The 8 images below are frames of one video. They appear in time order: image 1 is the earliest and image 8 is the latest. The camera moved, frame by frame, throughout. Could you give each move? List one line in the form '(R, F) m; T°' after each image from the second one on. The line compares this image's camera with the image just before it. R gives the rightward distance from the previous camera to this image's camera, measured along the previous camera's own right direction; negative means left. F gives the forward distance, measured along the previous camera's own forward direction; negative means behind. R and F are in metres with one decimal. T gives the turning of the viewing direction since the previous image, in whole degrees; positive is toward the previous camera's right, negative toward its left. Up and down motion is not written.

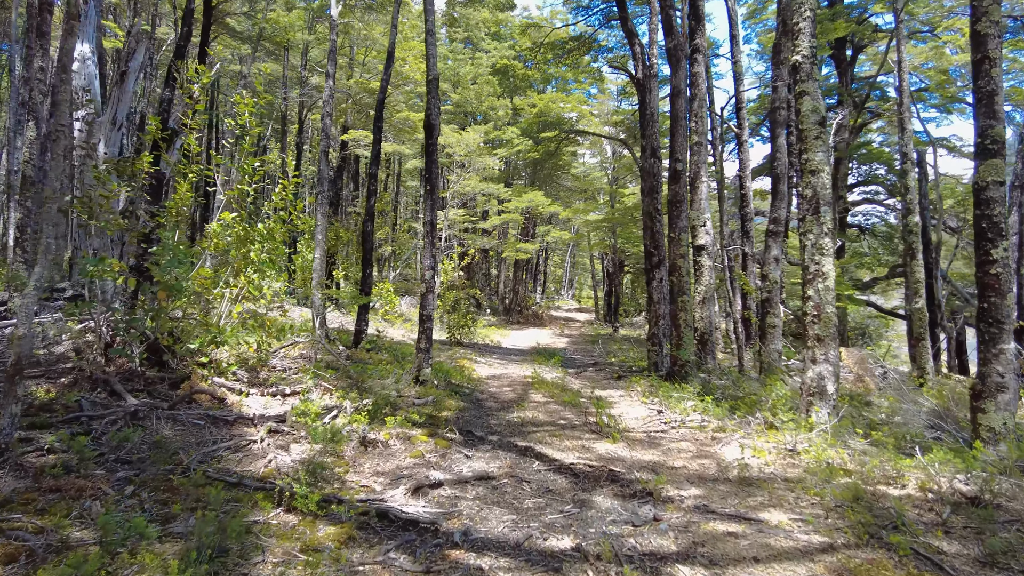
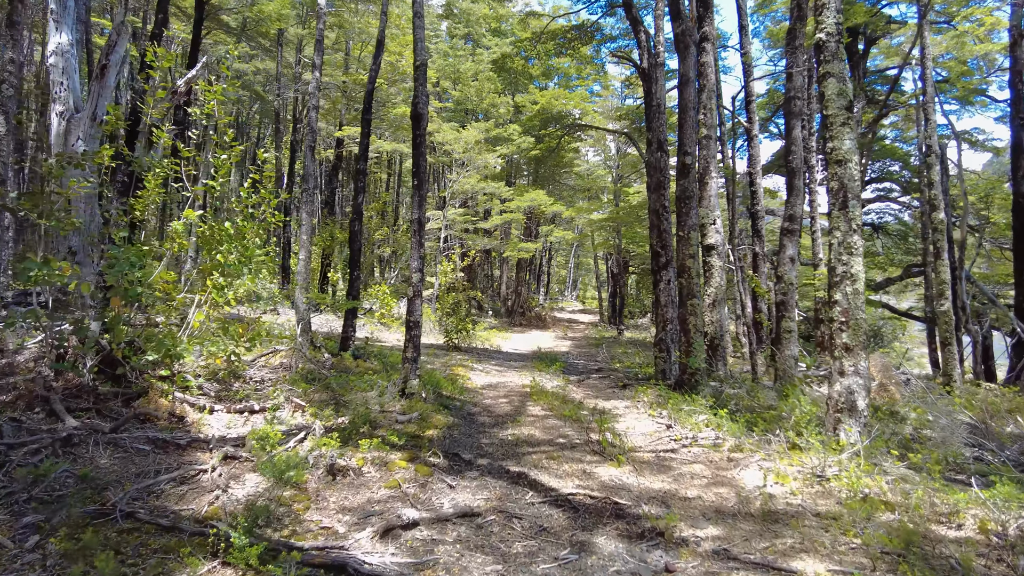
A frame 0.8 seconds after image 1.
(+0.1, +0.6) m; 0°
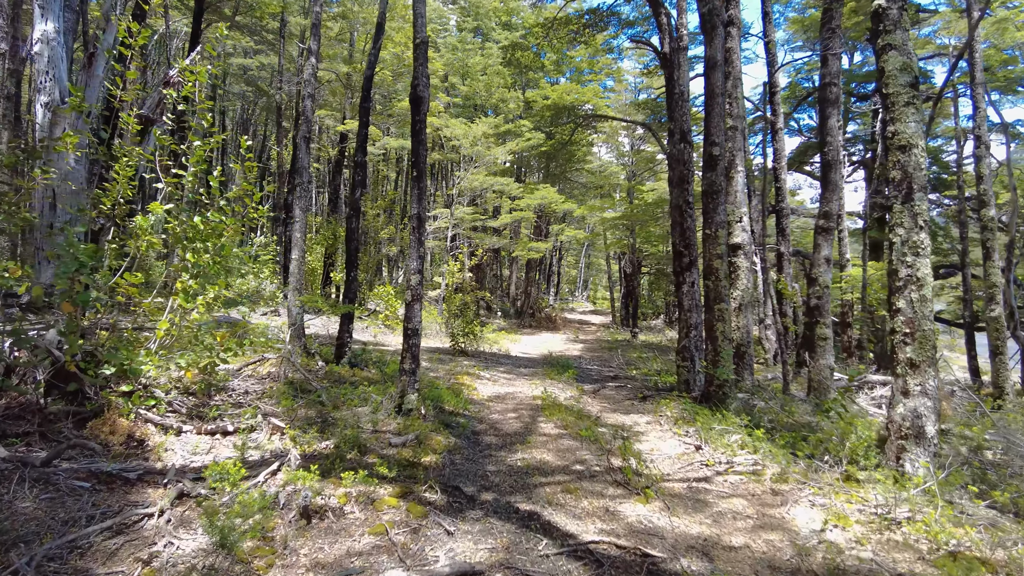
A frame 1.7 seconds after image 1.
(0.0, +0.7) m; -1°
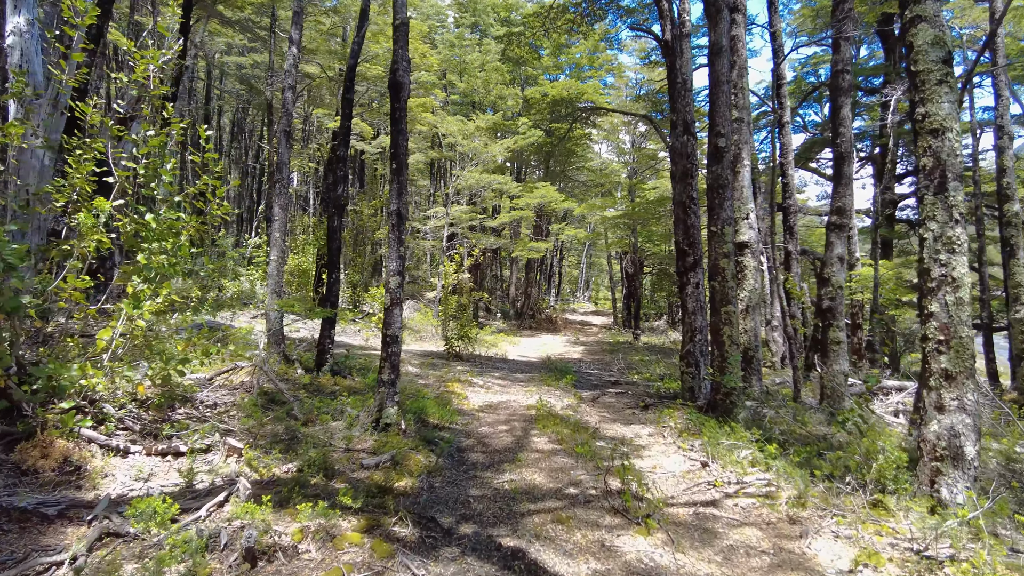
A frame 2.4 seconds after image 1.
(+0.1, +0.5) m; 0°
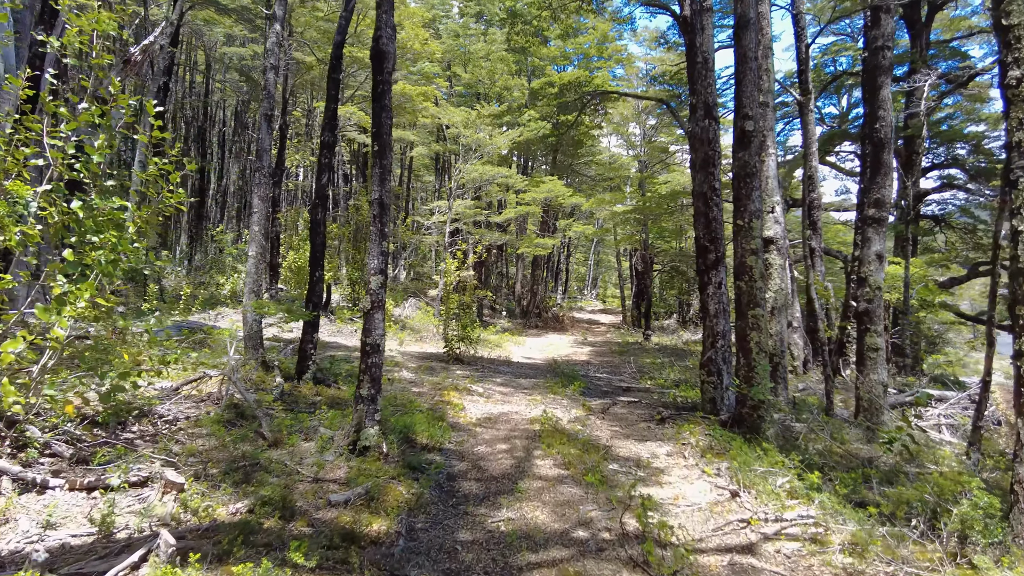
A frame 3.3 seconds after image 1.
(0.0, +0.7) m; -1°
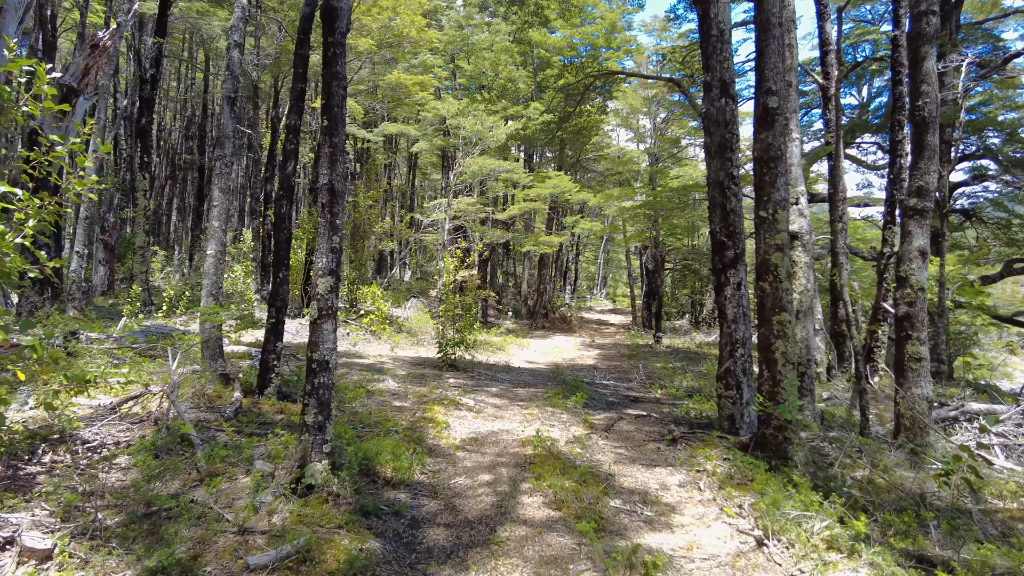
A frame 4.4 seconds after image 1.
(+0.2, +0.8) m; -1°
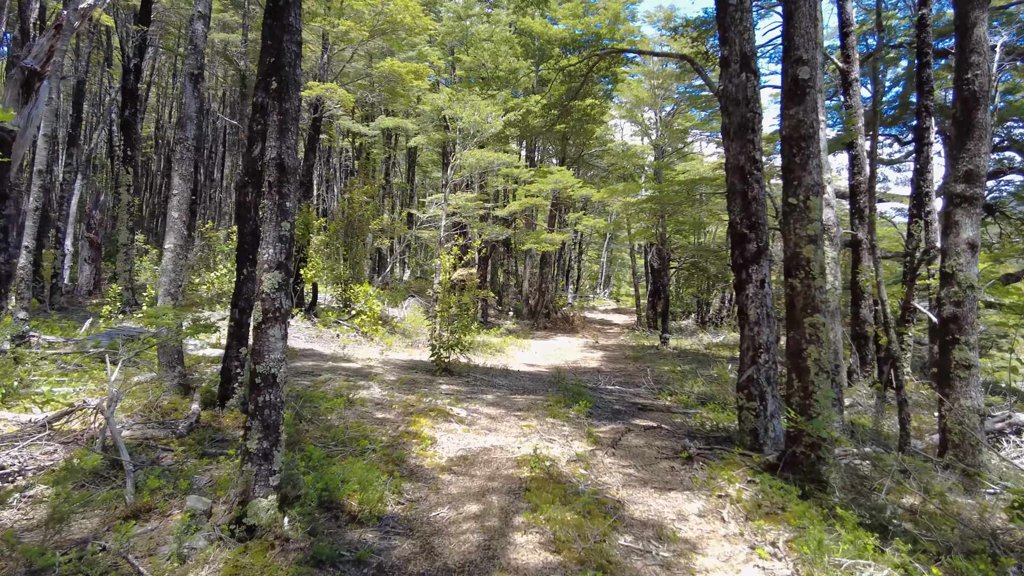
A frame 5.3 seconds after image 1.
(+0.1, +0.7) m; 0°
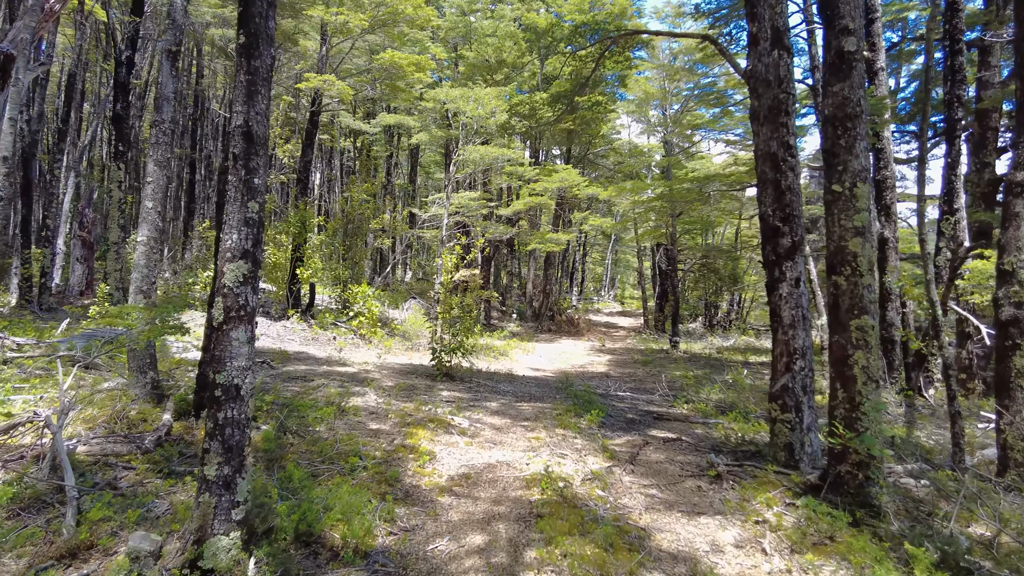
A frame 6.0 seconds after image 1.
(0.0, +0.5) m; 0°
